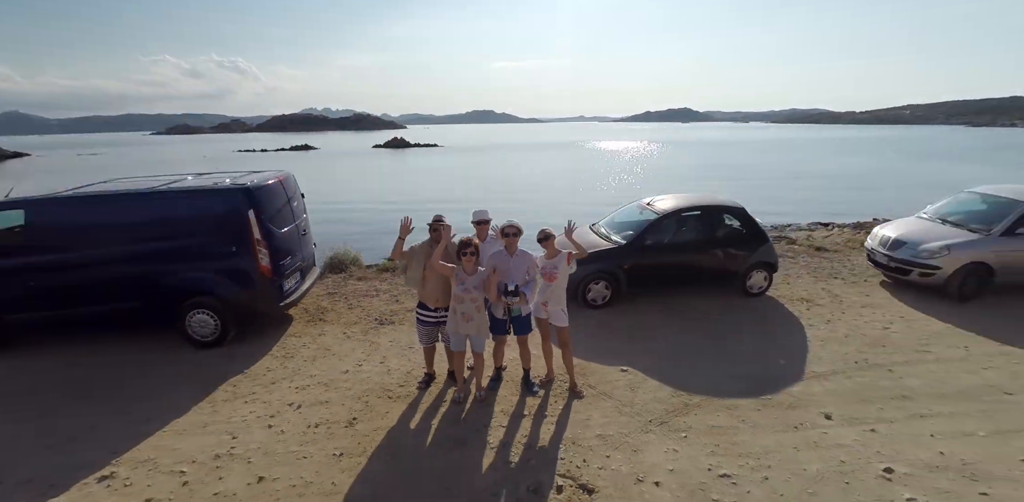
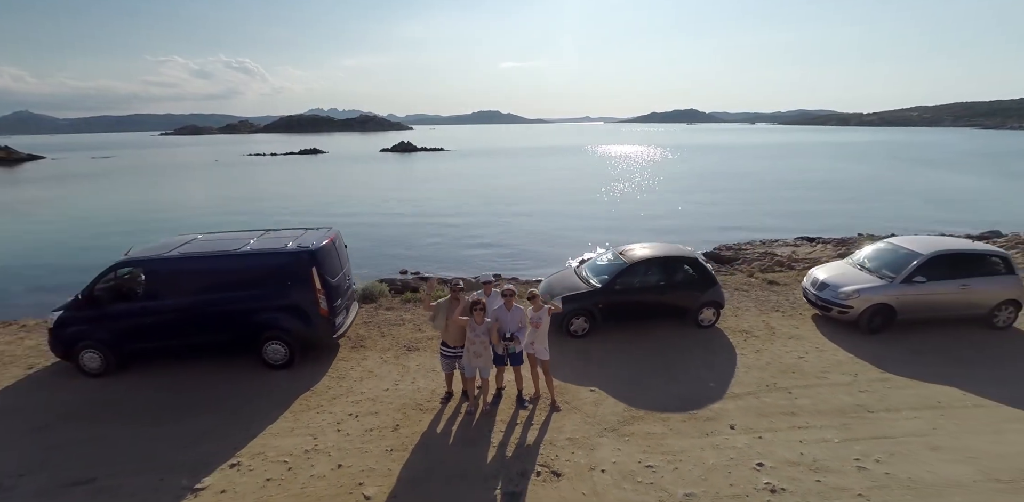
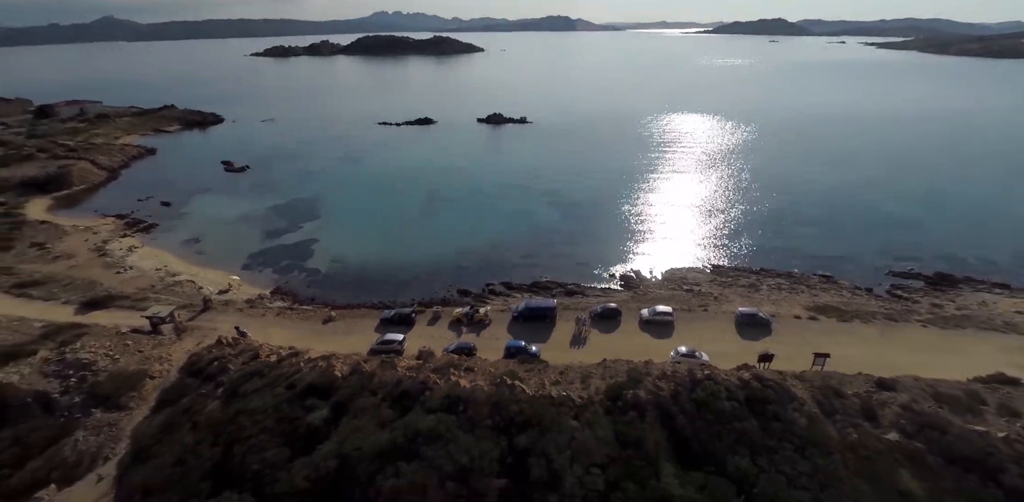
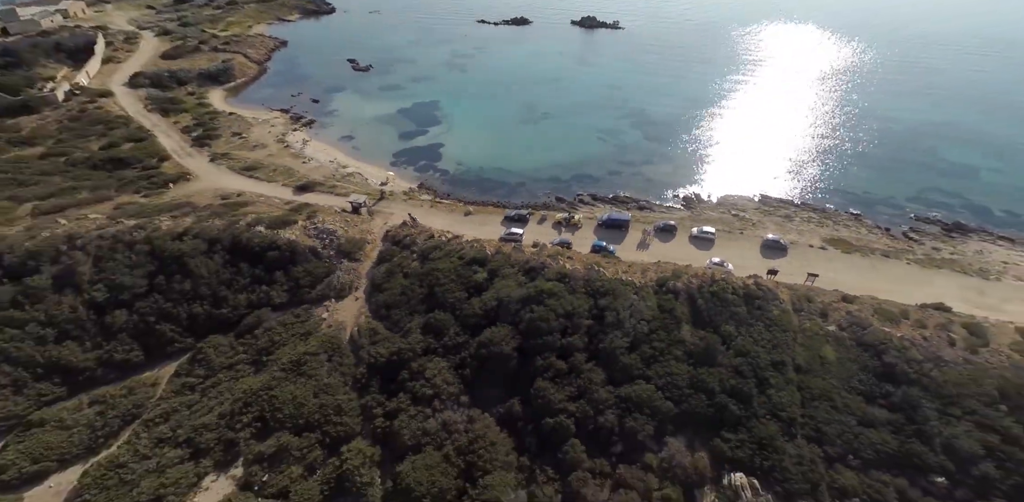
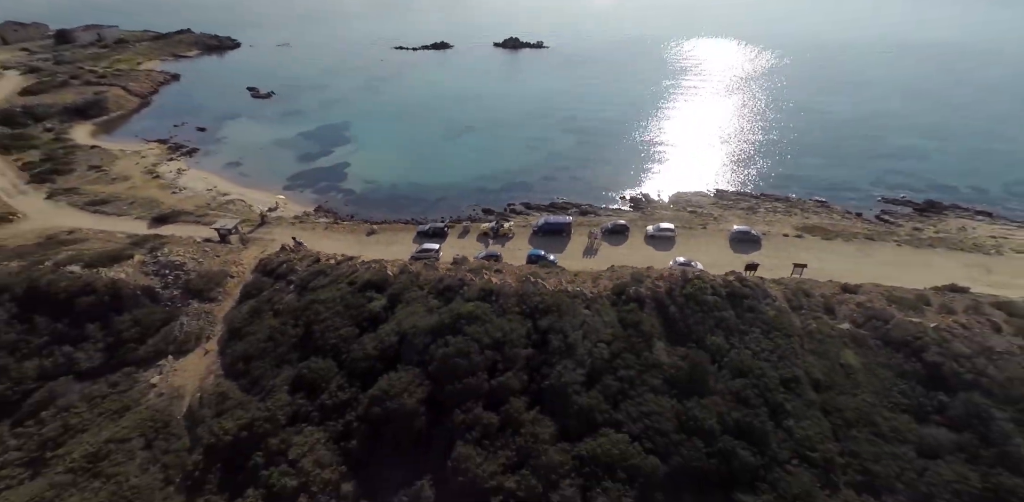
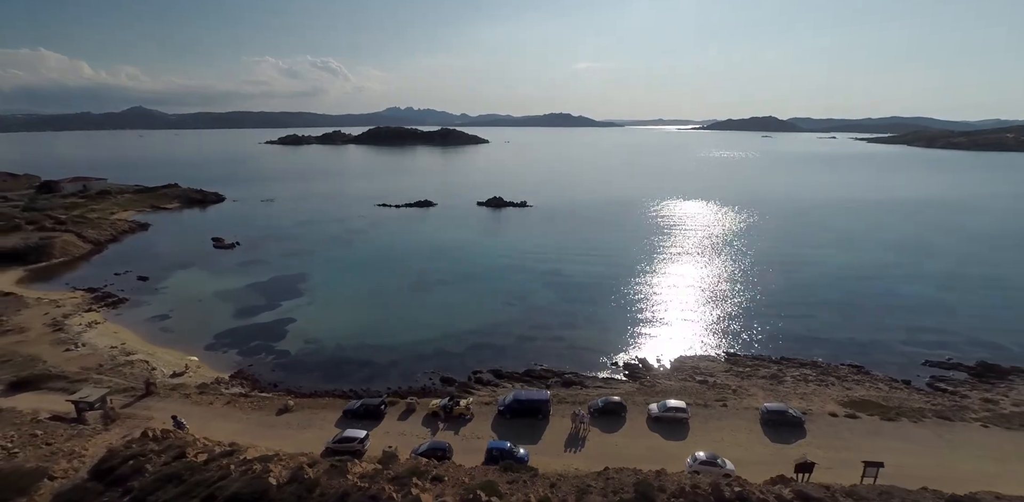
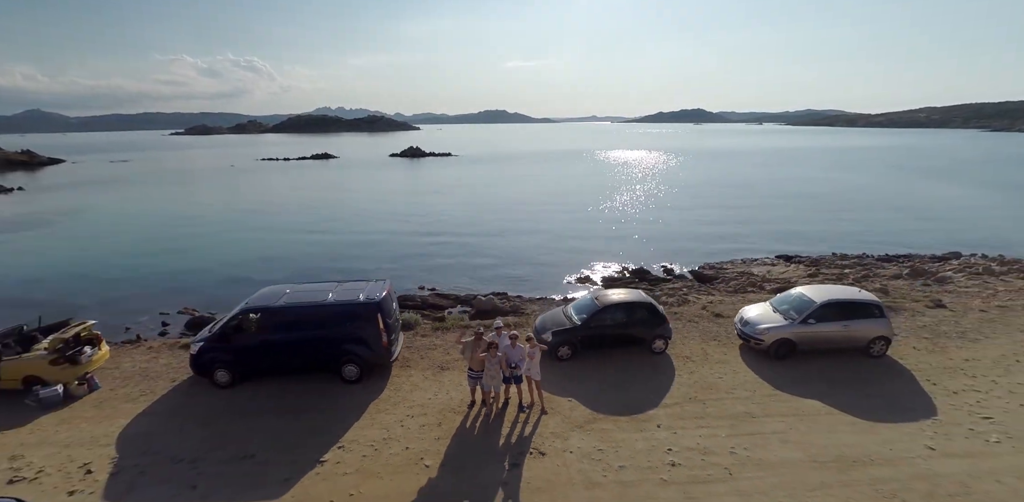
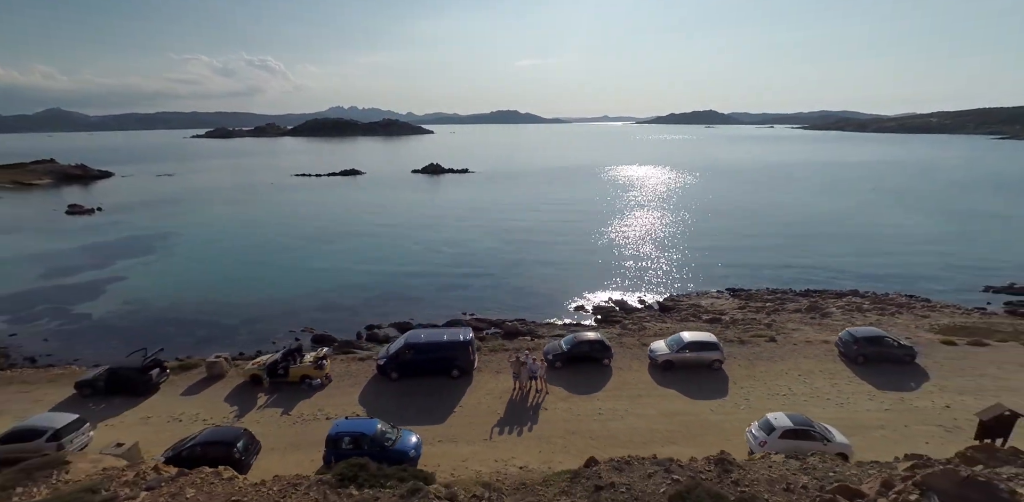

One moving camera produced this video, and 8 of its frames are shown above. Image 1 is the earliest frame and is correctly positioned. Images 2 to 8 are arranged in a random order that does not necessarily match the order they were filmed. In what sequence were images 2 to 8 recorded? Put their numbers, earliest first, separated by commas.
2, 7, 8, 6, 3, 5, 4
